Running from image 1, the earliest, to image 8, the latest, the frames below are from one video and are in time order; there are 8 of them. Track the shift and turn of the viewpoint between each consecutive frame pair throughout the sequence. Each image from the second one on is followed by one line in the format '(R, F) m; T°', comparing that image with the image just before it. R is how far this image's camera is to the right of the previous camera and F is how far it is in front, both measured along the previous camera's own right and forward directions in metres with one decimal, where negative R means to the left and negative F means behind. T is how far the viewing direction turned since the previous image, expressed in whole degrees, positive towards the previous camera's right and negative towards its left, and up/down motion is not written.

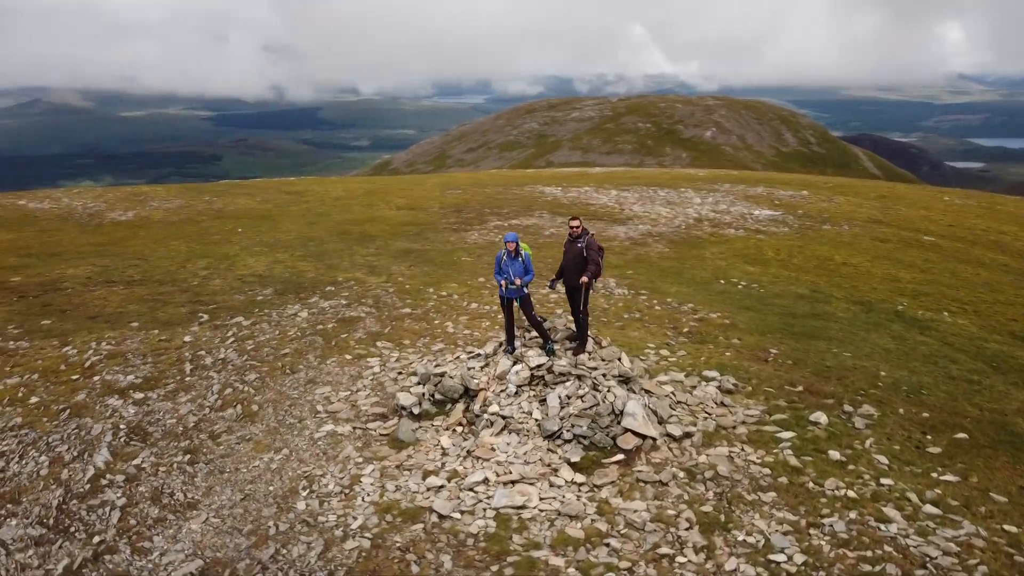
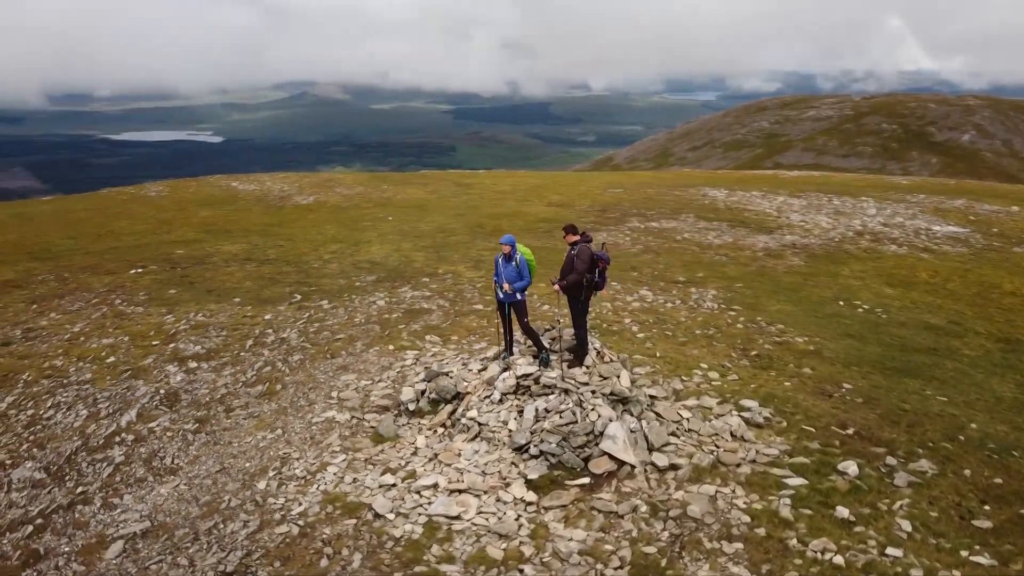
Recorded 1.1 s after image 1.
(+4.5, +1.1) m; -15°
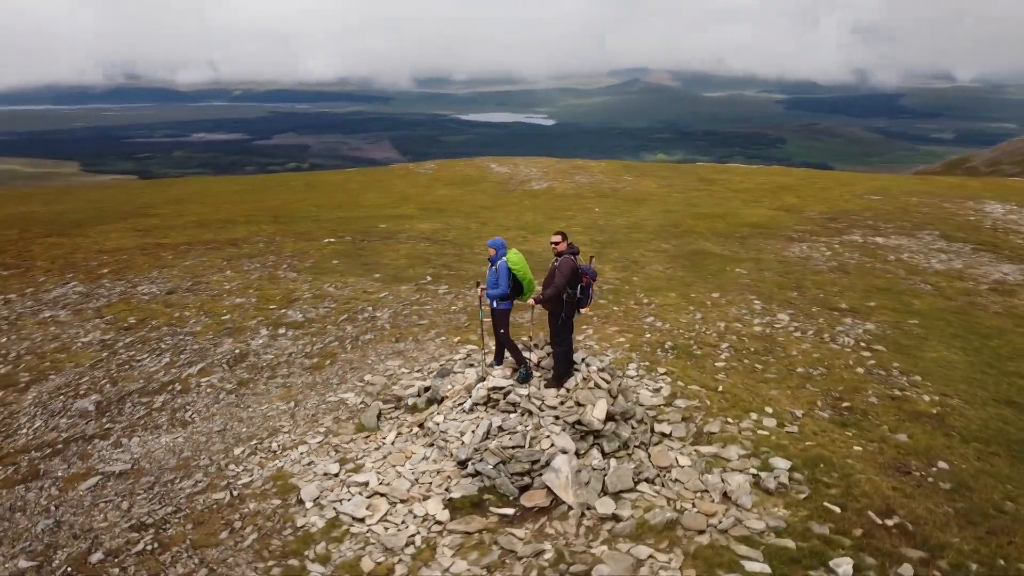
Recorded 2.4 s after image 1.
(+6.0, +2.1) m; -22°
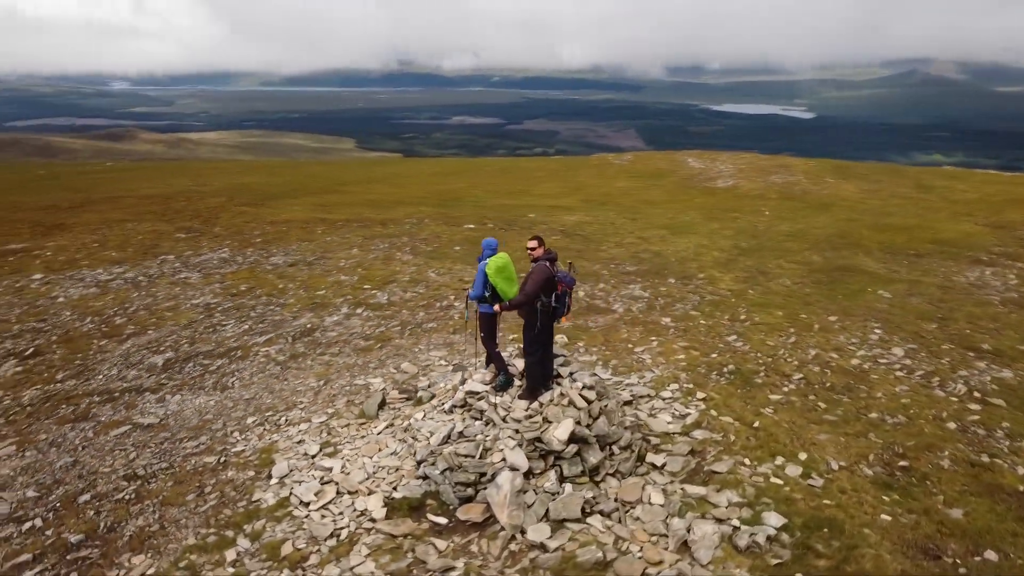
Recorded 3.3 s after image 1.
(+4.5, +1.3) m; -16°
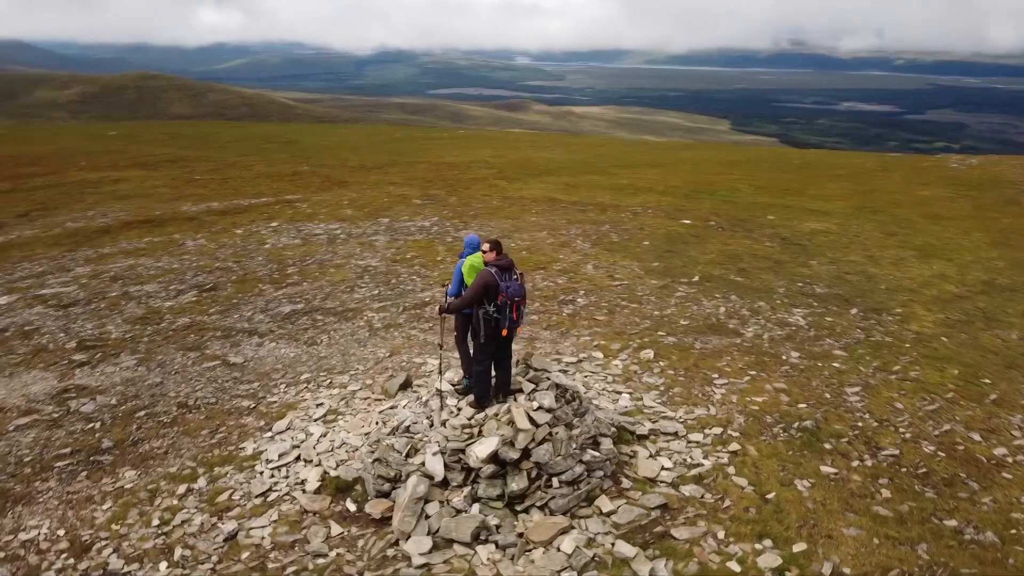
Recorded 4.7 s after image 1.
(+6.3, +2.2) m; -25°
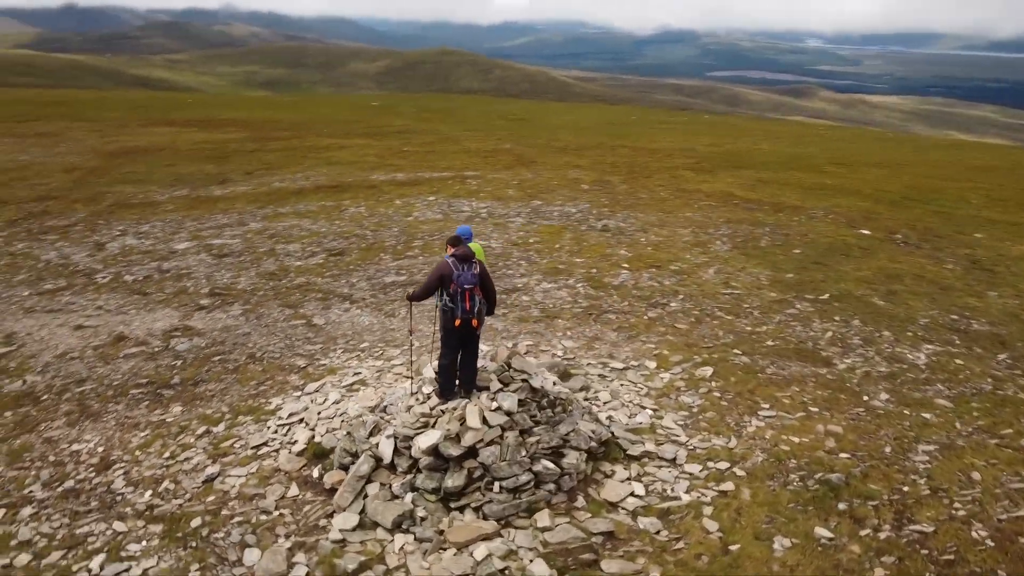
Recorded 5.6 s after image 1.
(+4.6, +1.1) m; -18°
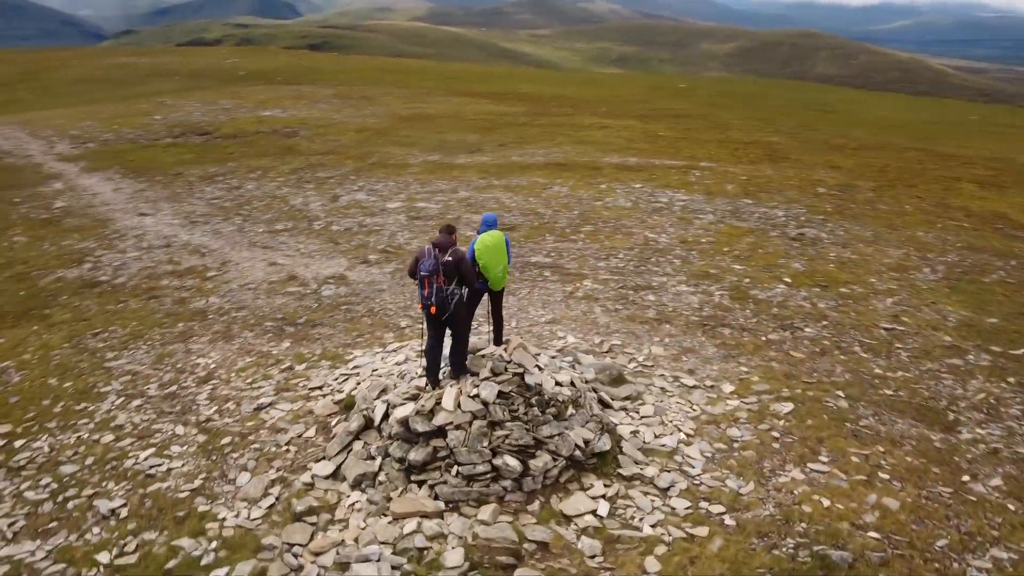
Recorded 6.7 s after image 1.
(+5.2, +1.1) m; -22°
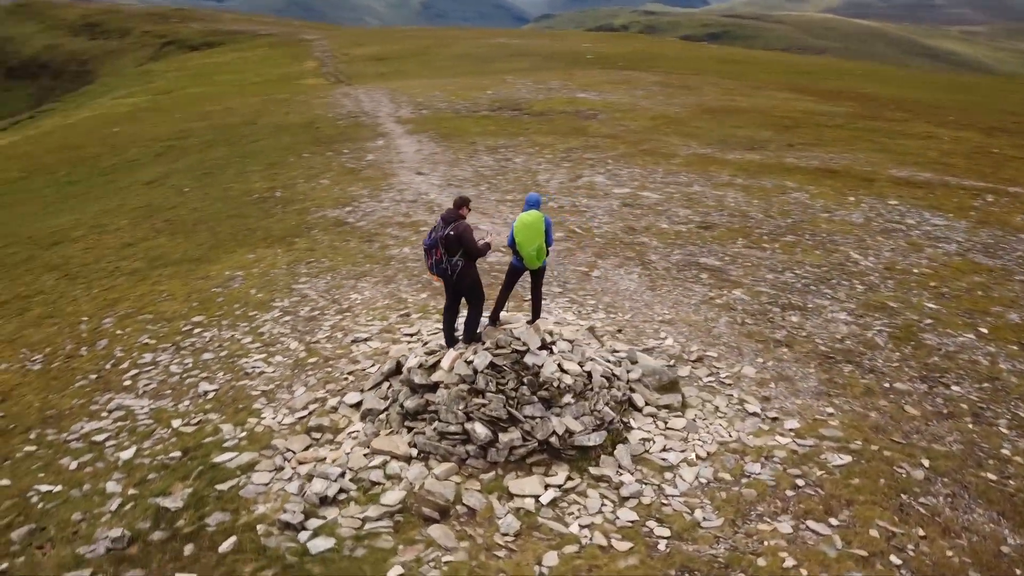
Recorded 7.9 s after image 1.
(+5.8, +0.9) m; -25°
